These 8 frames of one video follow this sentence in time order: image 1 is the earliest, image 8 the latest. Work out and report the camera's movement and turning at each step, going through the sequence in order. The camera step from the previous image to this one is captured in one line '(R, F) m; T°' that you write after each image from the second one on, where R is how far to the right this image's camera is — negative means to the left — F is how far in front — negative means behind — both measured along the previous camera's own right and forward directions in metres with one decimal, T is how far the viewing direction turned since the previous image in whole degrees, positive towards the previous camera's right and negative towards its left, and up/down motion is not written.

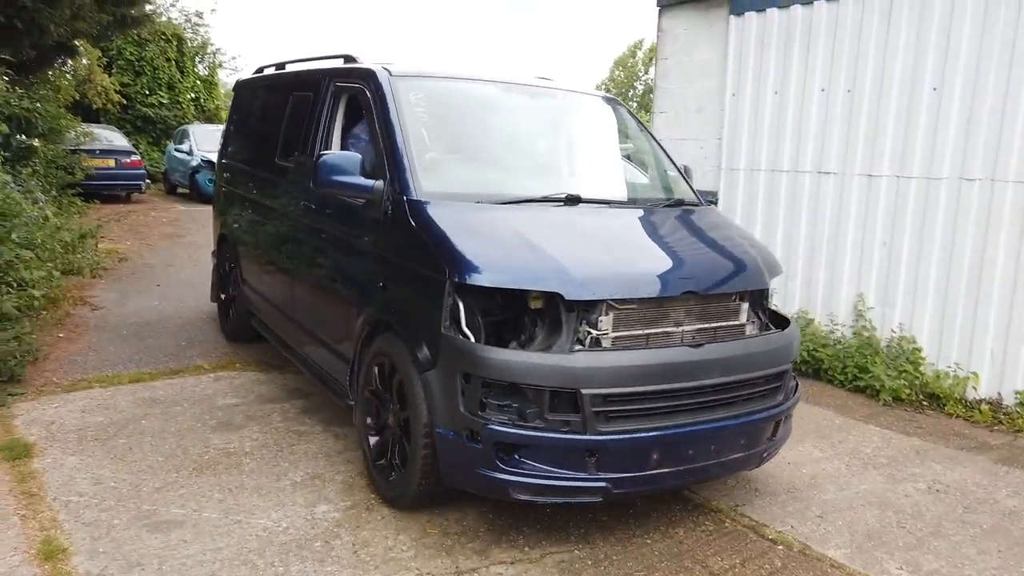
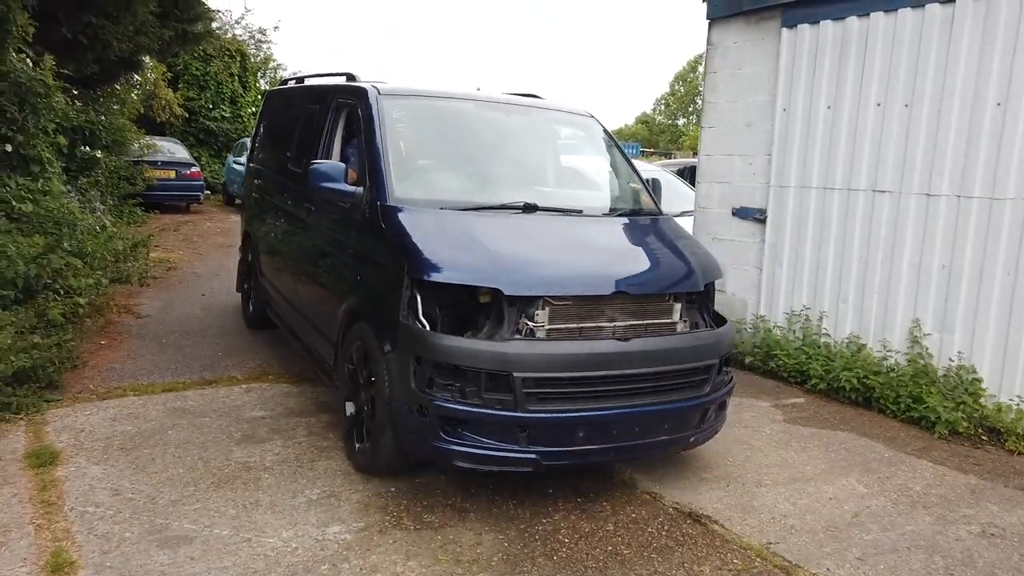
(+0.1, +0.1) m; -4°
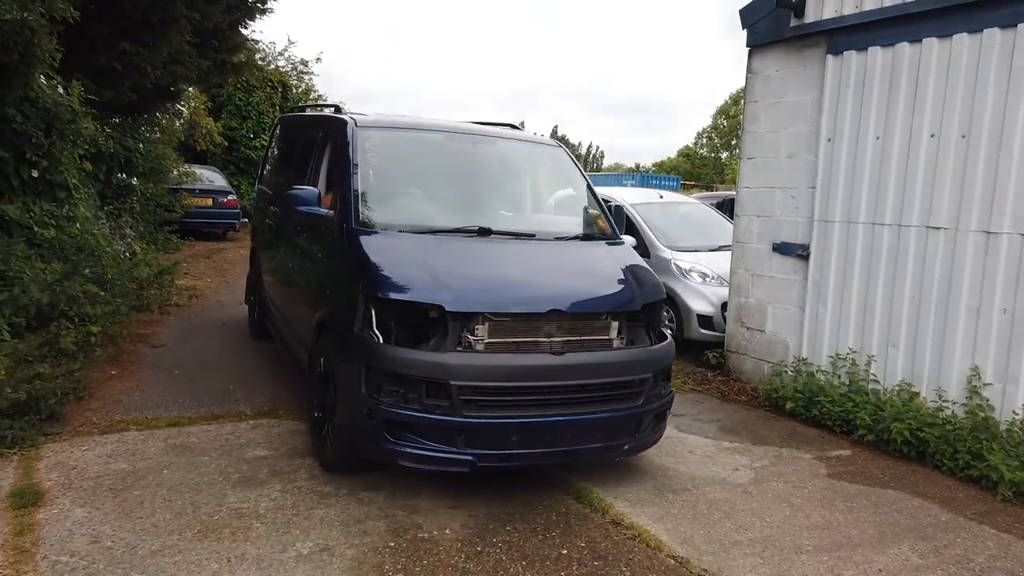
(+0.1, +0.3) m; -3°
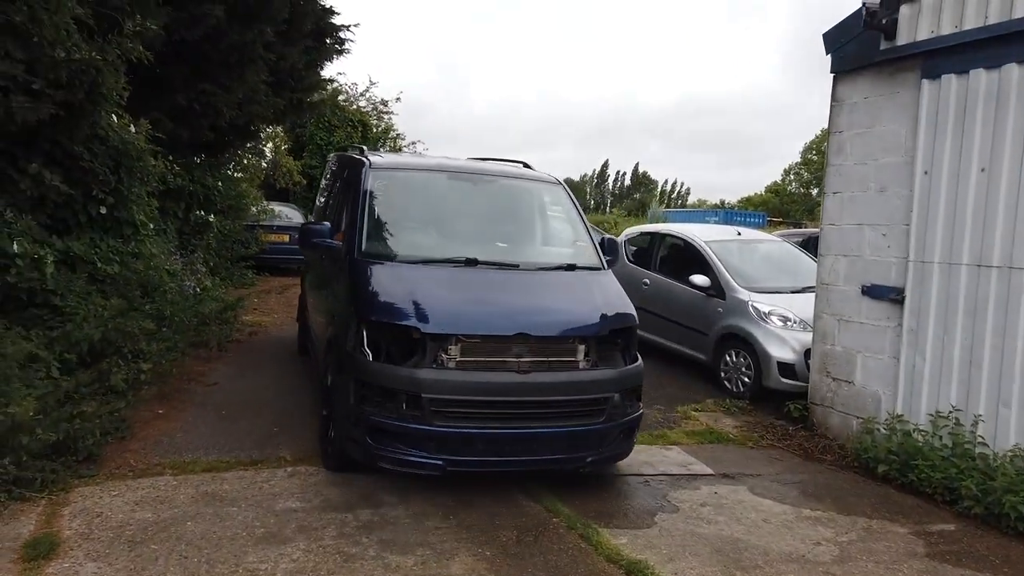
(+0.2, +0.3) m; -6°
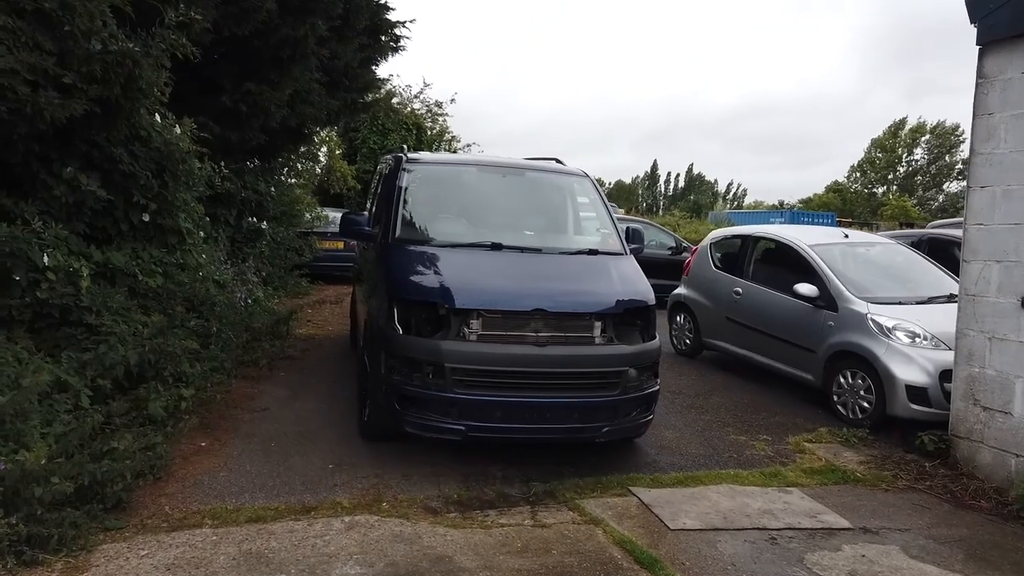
(-0.2, +0.7) m; -4°
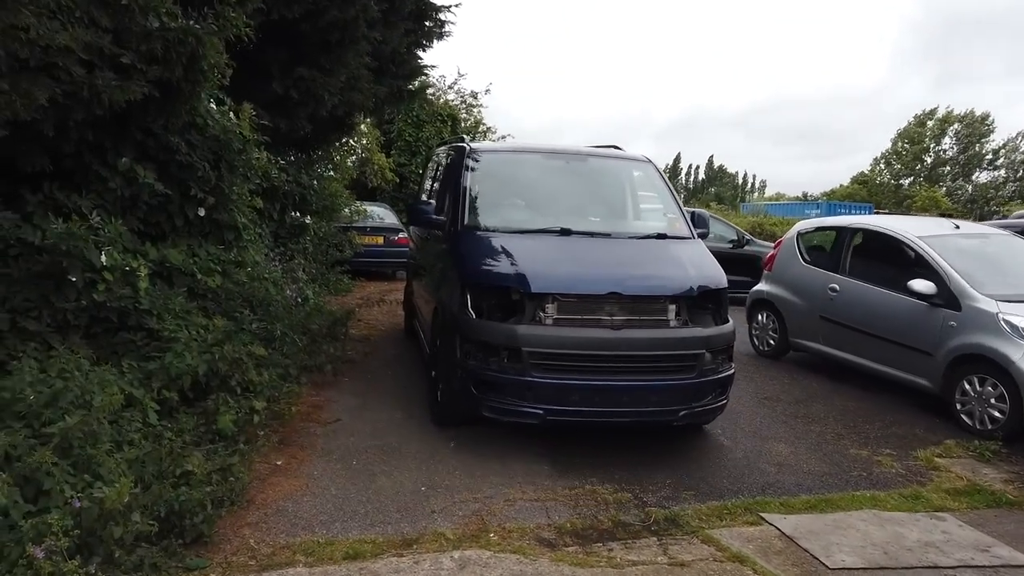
(-0.5, +0.5) m; -1°
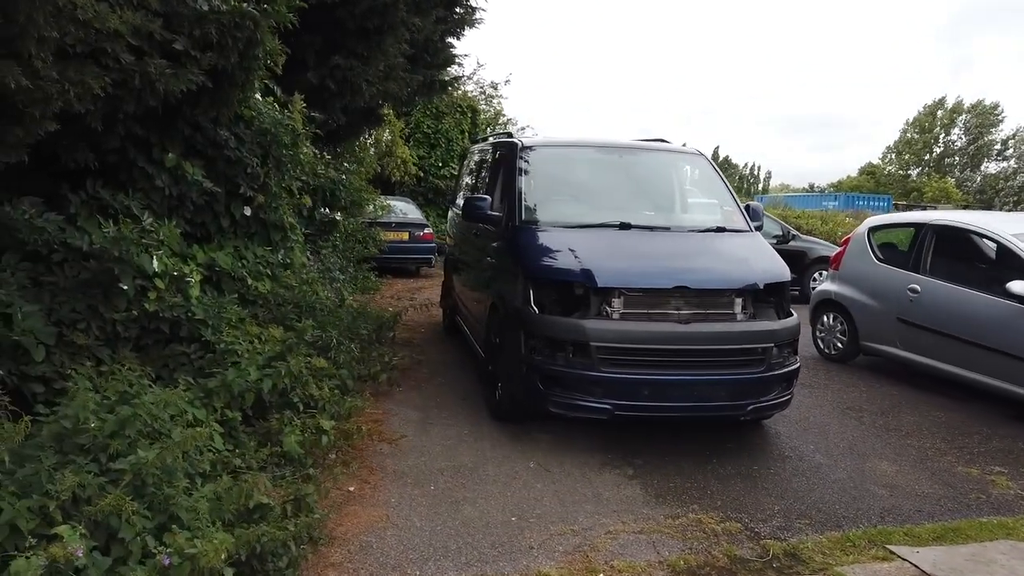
(-0.4, +0.4) m; 0°
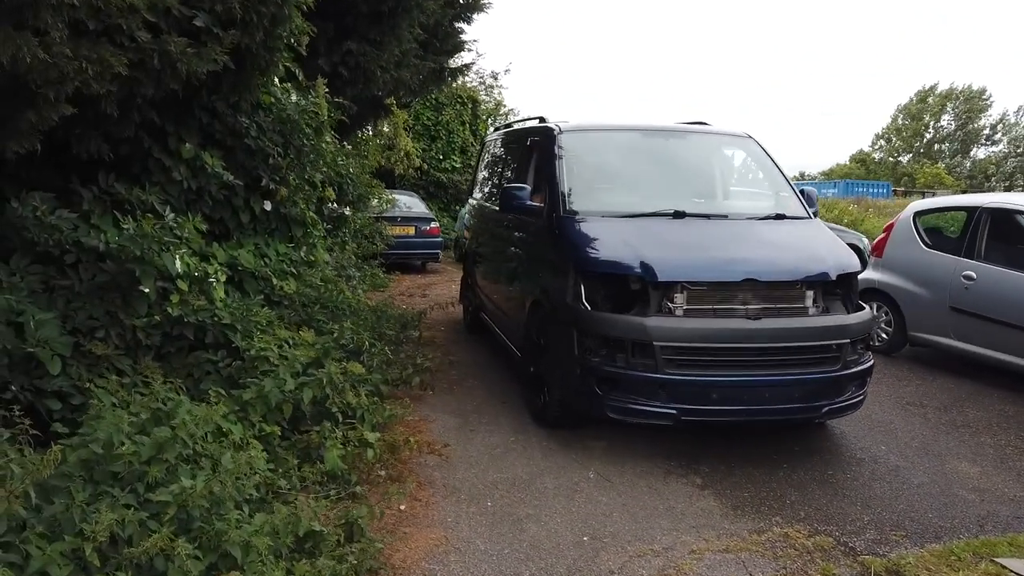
(-0.3, +0.3) m; +1°
